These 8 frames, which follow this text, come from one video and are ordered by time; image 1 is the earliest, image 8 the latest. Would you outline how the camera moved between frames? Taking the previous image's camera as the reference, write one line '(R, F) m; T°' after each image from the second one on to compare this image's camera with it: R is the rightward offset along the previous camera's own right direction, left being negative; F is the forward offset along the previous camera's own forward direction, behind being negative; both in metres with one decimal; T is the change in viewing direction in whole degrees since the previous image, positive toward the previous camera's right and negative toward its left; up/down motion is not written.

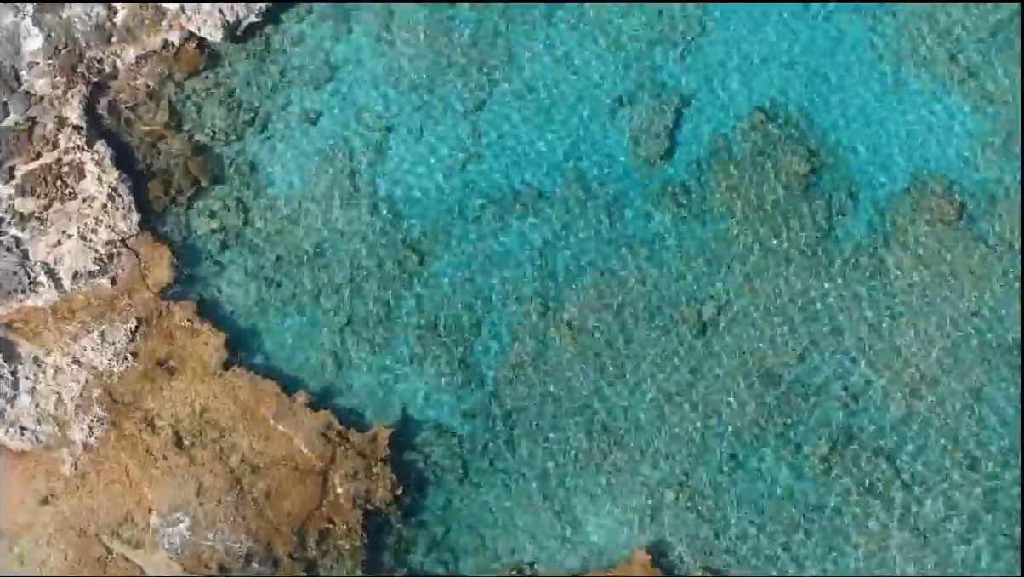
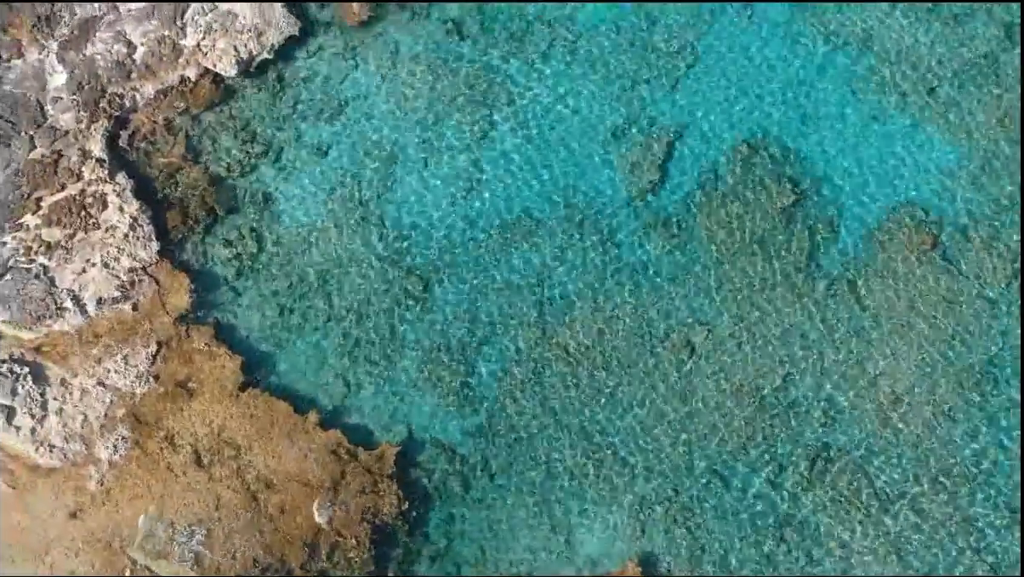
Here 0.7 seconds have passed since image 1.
(+0.1, -0.3) m; -1°
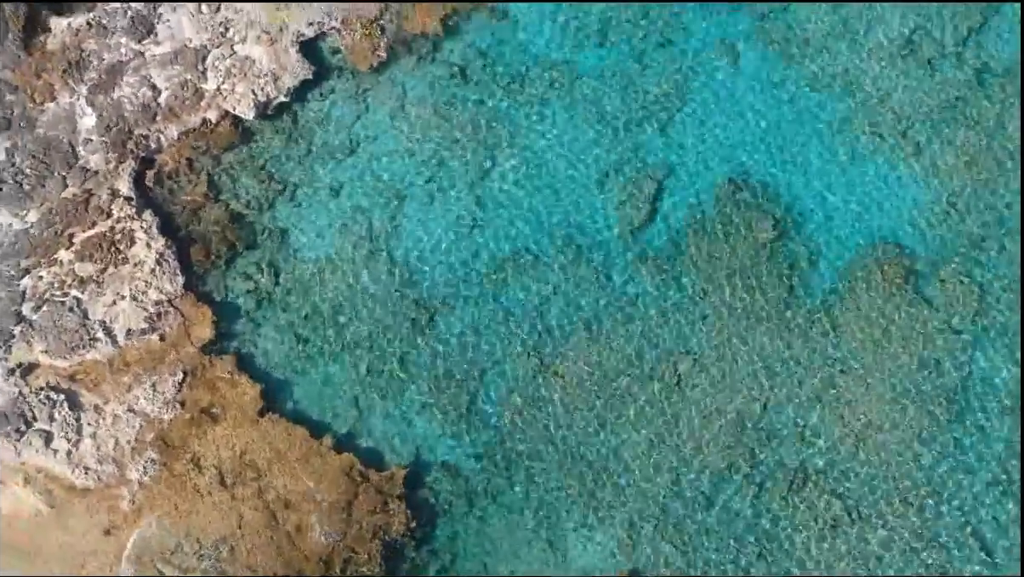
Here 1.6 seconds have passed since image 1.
(0.0, -0.5) m; 0°
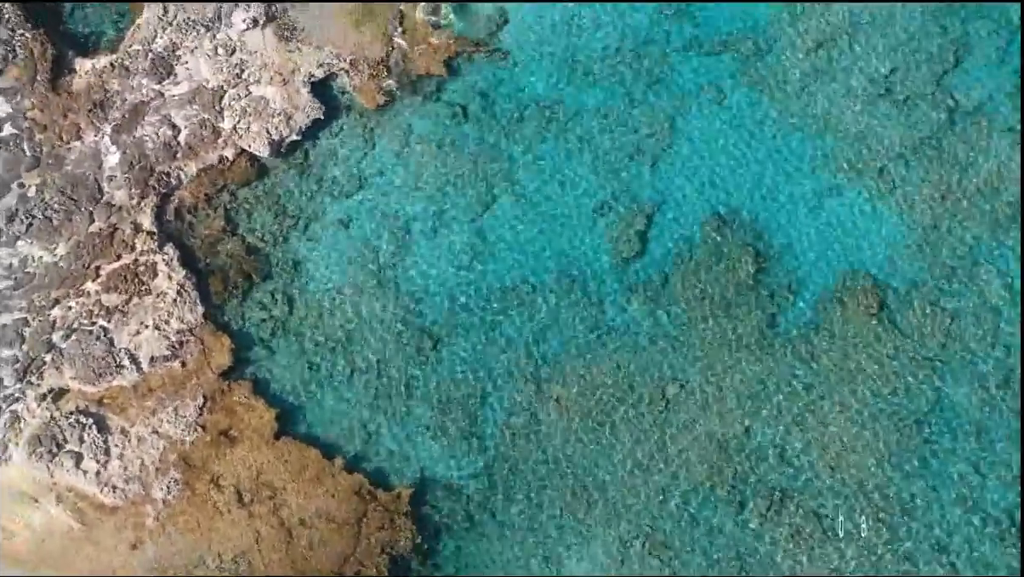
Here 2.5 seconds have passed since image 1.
(0.0, -0.5) m; 0°
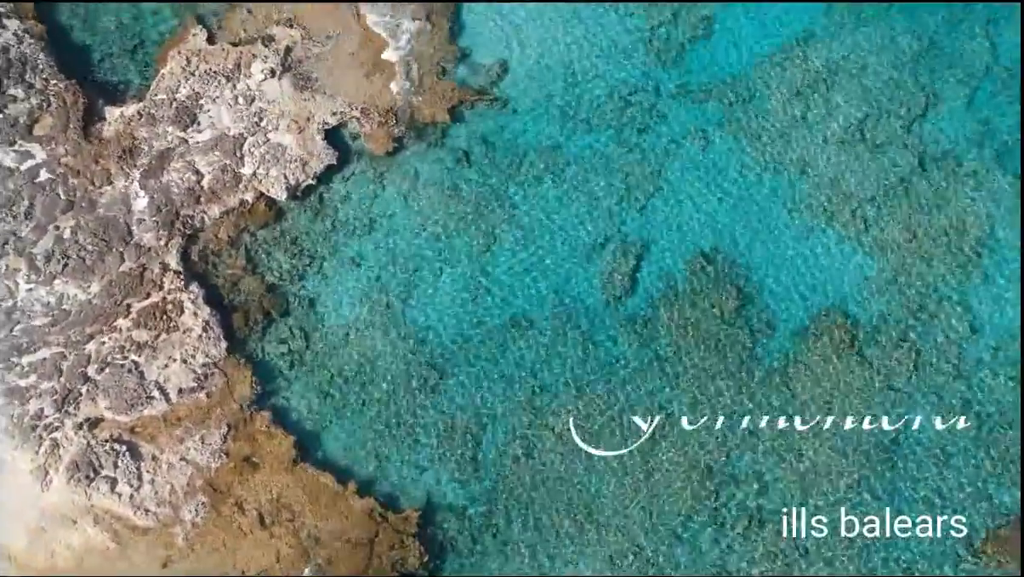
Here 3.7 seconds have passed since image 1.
(0.0, -0.6) m; 0°
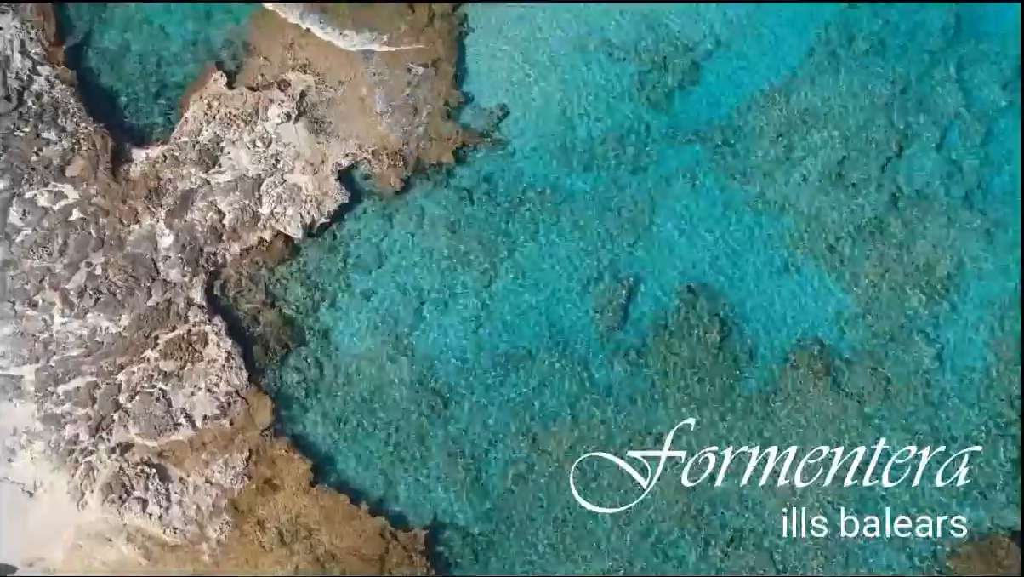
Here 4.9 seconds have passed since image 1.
(0.0, -0.6) m; 0°
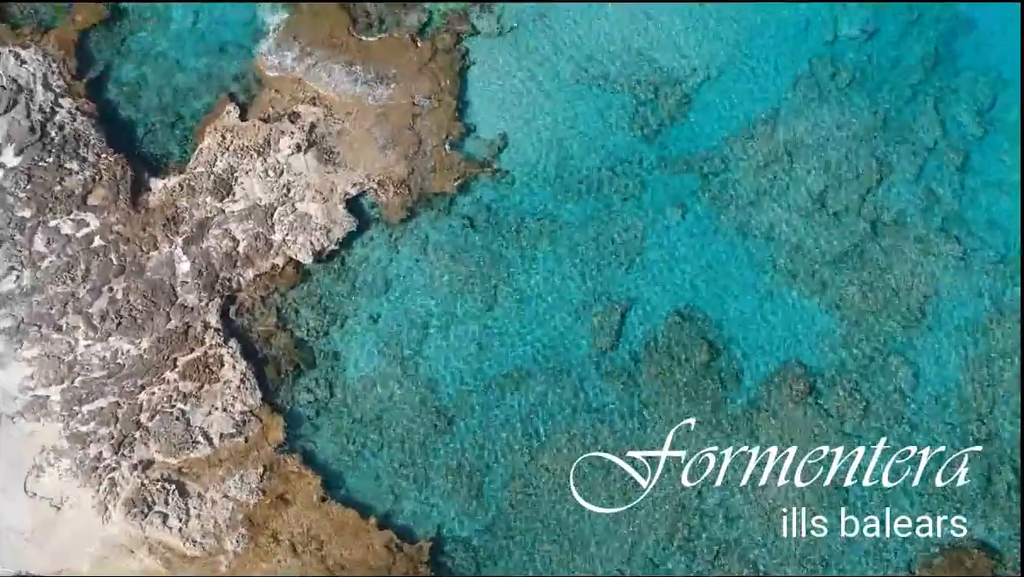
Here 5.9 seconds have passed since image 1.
(0.0, -0.5) m; 0°
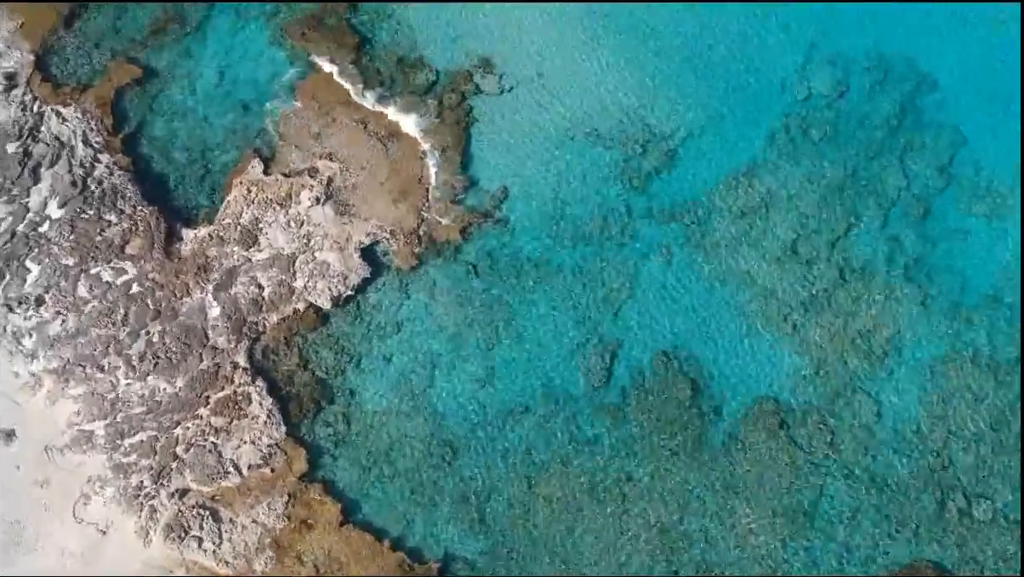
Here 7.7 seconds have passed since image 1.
(+0.1, -0.9) m; 0°
